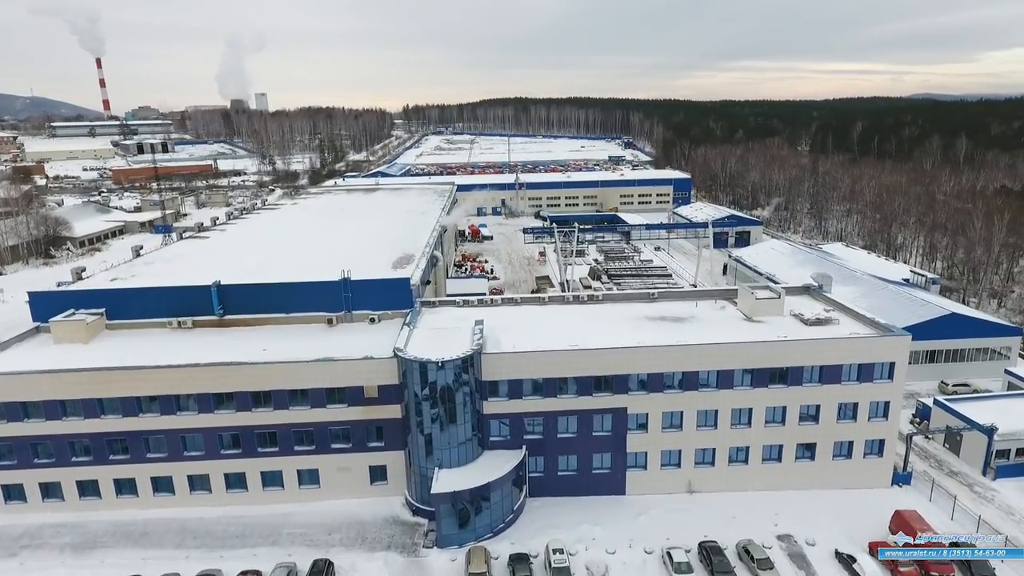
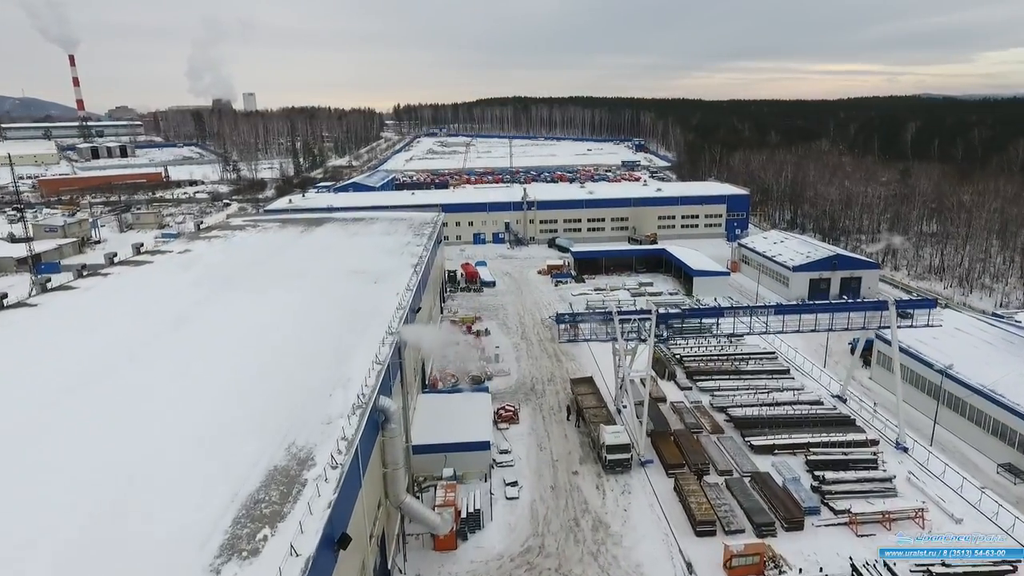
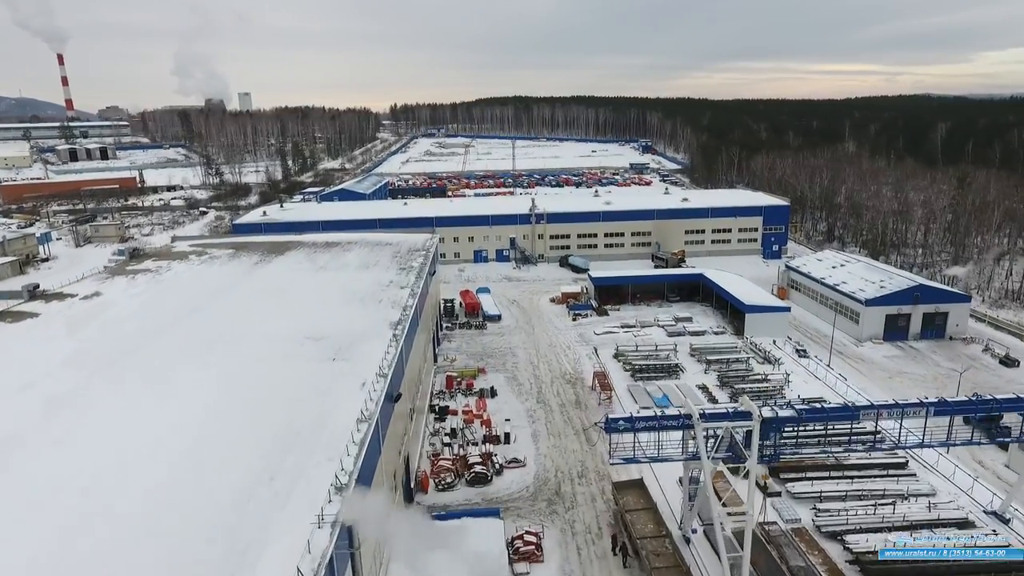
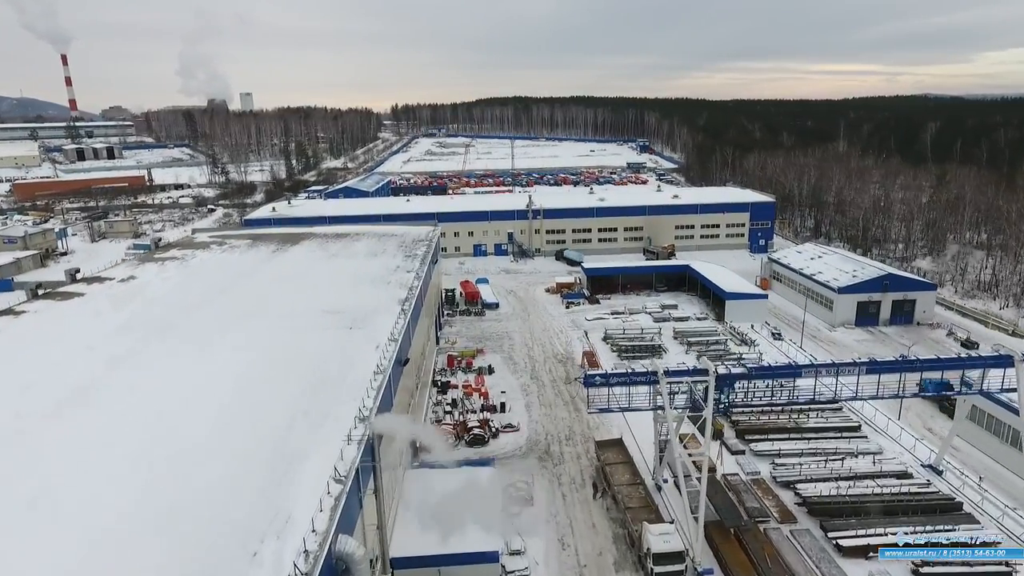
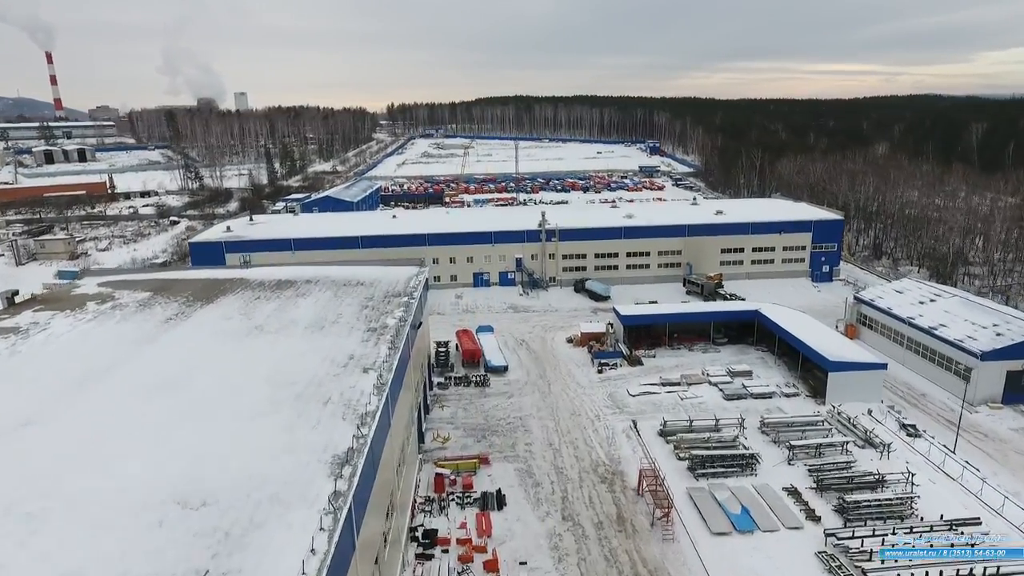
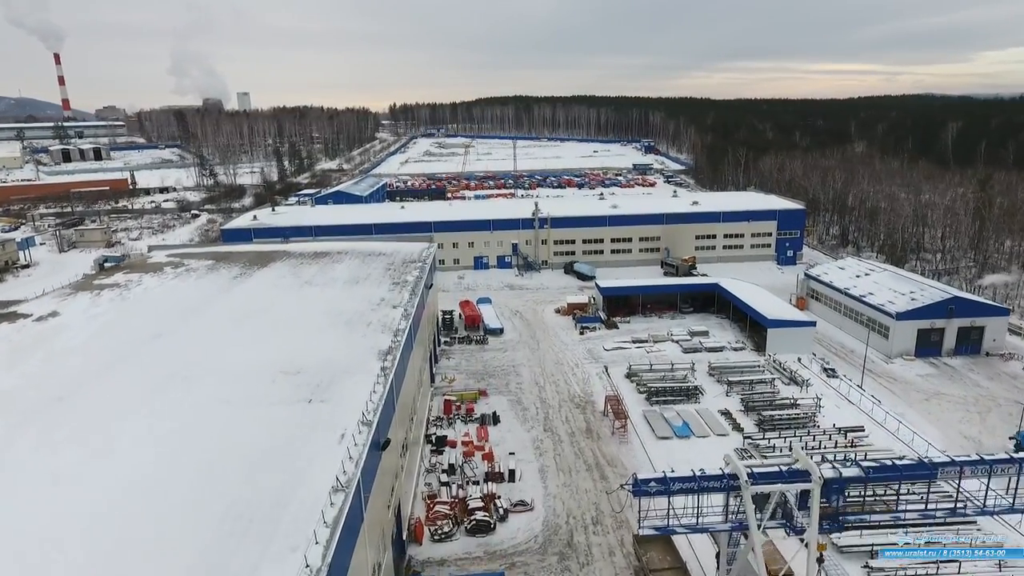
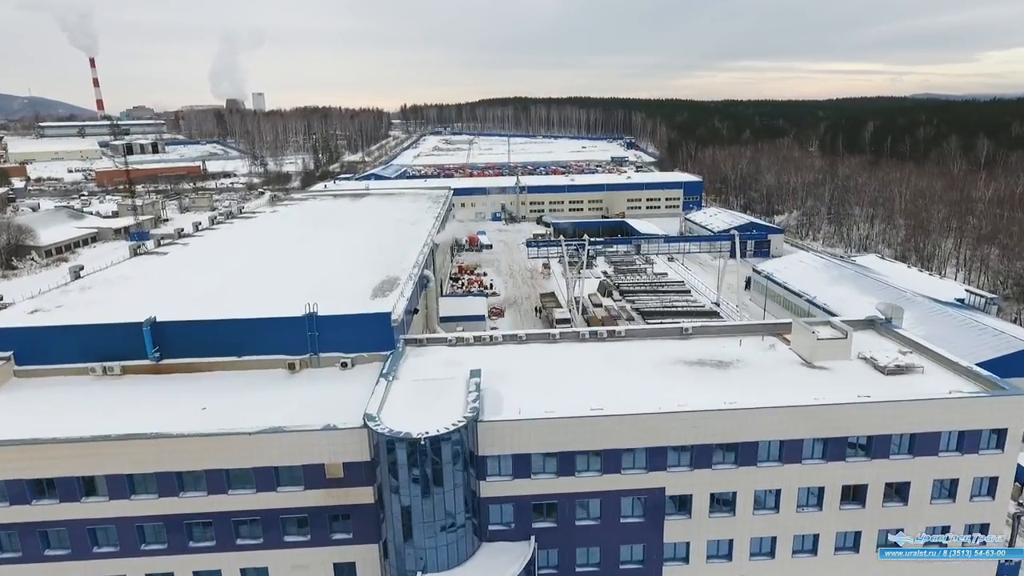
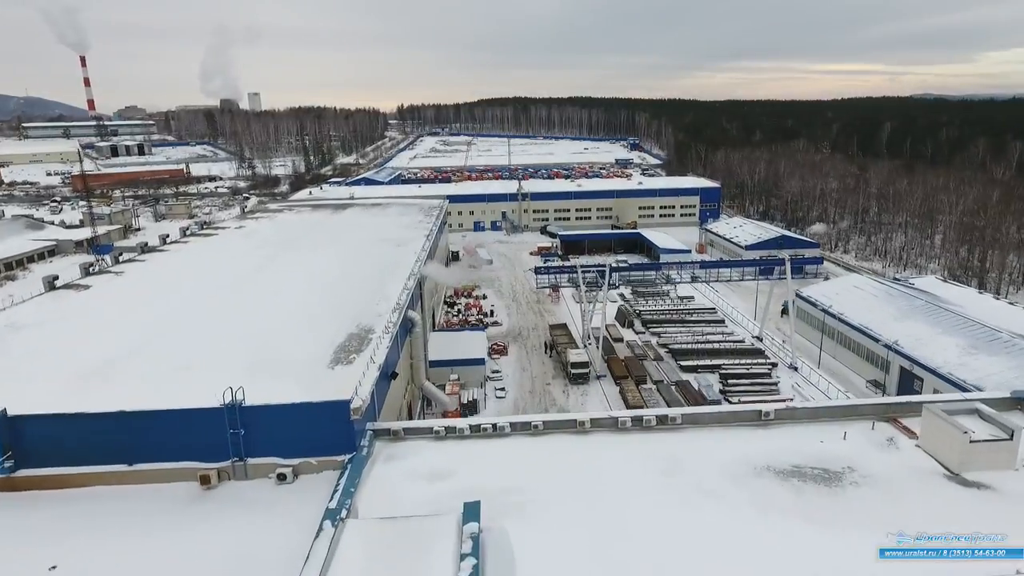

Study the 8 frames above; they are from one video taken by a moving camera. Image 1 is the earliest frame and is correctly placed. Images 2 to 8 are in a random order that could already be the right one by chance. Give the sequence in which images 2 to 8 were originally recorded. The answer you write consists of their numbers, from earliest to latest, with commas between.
7, 8, 2, 4, 3, 6, 5
